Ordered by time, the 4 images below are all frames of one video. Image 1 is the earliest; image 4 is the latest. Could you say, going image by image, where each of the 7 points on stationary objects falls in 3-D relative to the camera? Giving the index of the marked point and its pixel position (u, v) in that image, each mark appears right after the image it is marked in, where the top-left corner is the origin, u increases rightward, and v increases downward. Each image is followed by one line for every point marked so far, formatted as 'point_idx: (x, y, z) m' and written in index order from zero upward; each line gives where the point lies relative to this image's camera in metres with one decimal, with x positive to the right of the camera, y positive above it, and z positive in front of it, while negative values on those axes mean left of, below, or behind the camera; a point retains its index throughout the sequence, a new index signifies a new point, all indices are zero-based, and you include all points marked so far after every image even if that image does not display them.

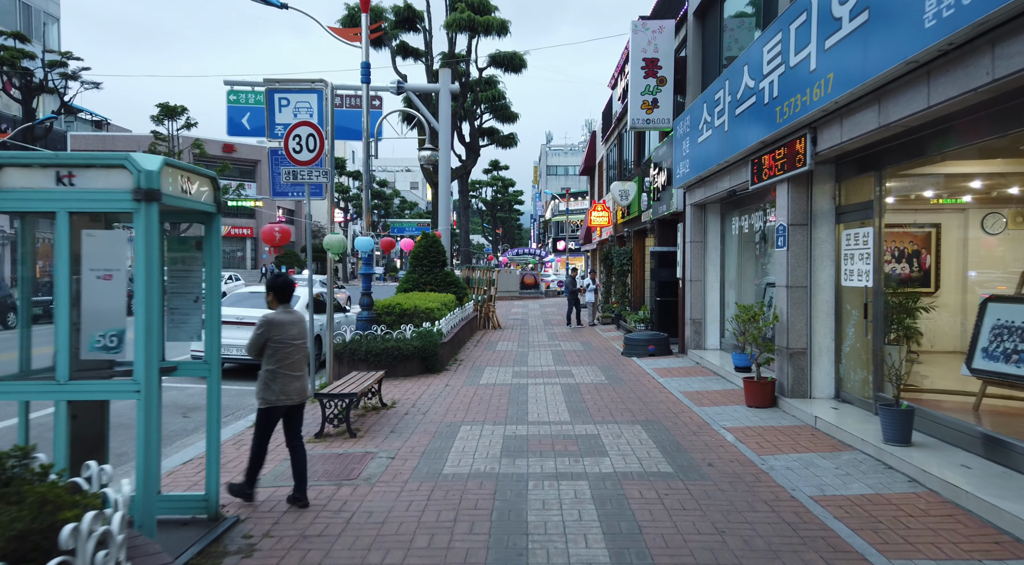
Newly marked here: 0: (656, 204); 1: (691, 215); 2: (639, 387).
0: (+3.1, +1.7, +15.3) m
1: (+3.3, +1.2, +13.0) m
2: (+1.8, -1.5, +10.0) m
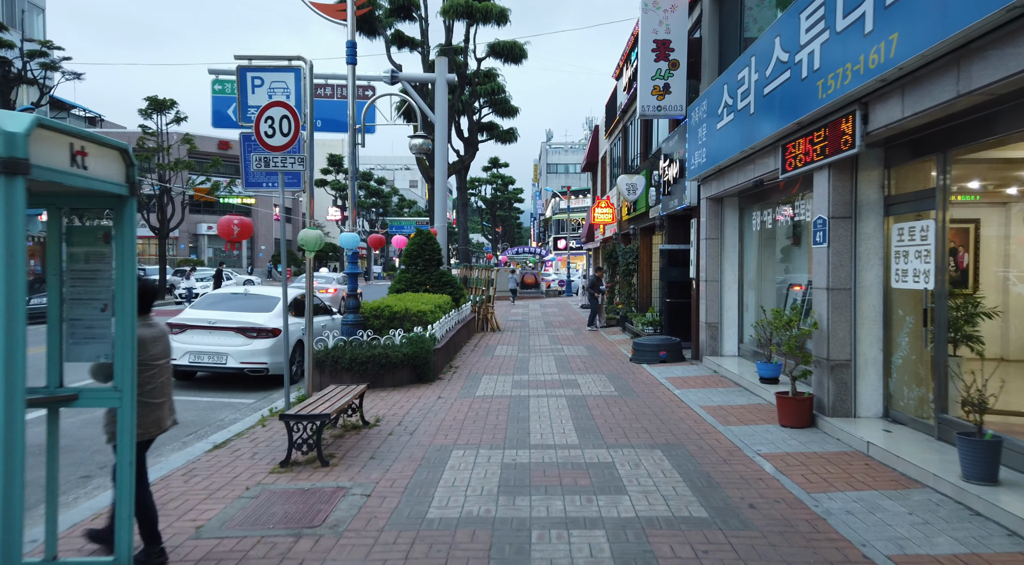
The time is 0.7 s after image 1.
0: (+3.1, +1.7, +14.3) m
1: (+3.3, +1.2, +11.9) m
2: (+1.8, -1.5, +8.9) m
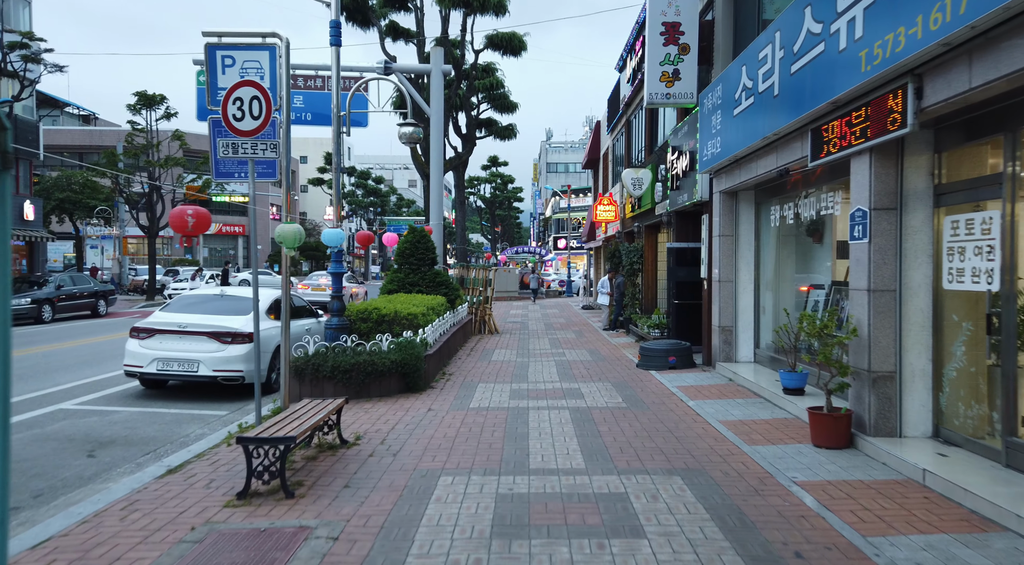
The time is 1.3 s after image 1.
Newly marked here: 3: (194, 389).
0: (+3.1, +1.7, +13.4) m
1: (+3.3, +1.2, +11.1) m
2: (+1.8, -1.5, +8.1) m
3: (-4.5, -1.5, +10.0) m
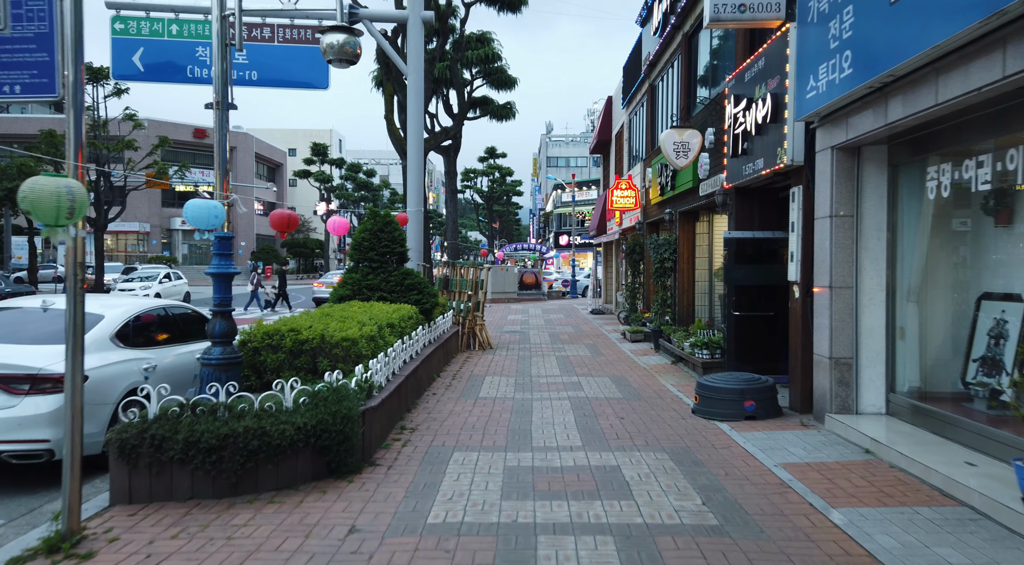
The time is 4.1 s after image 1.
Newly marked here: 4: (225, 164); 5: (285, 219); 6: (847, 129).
0: (+3.1, +1.6, +9.5) m
1: (+3.2, +1.2, +7.1) m
2: (+1.7, -1.6, +4.2) m
3: (-4.5, -1.6, +6.0) m
4: (-2.6, +1.1, +6.4) m
5: (-2.8, +0.8, +9.1) m
6: (+3.2, +1.5, +6.8) m
